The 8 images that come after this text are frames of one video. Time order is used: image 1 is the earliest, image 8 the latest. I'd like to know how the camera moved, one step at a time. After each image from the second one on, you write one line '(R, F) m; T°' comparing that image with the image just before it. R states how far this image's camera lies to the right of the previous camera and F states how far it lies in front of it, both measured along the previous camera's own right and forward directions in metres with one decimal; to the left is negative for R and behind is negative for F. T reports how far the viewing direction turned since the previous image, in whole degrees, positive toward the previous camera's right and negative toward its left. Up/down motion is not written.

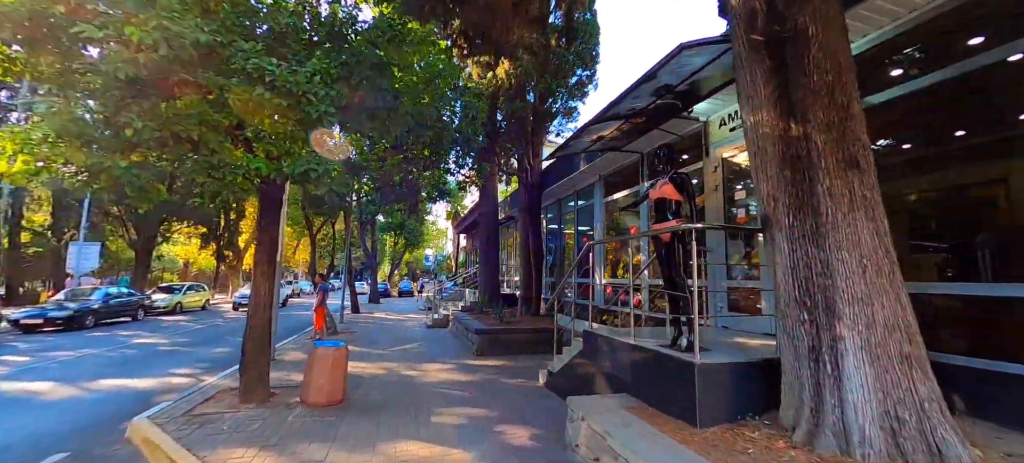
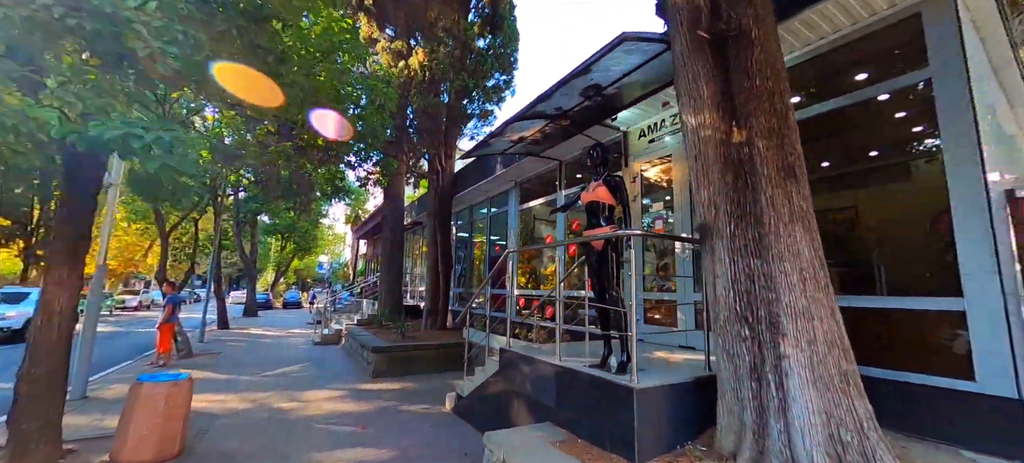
(-0.1, +0.5) m; +12°
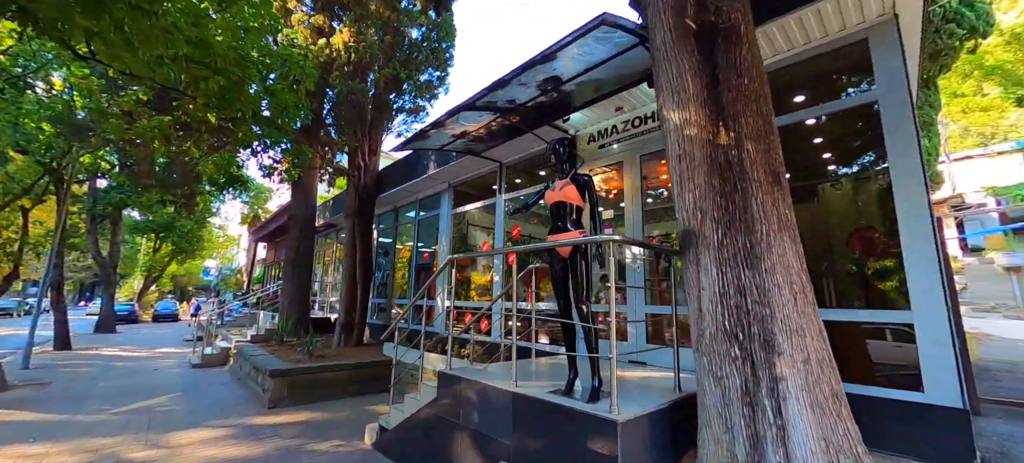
(-0.3, +0.5) m; +11°
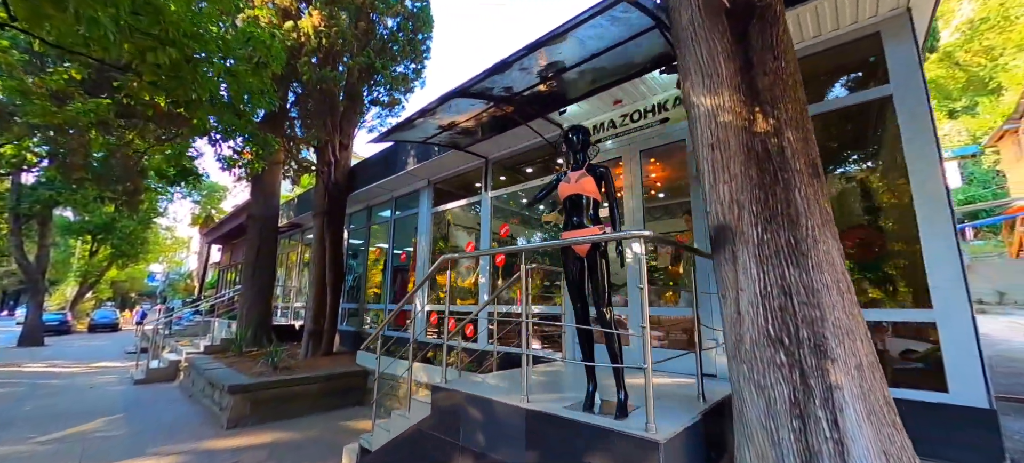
(-0.3, +0.3) m; +5°
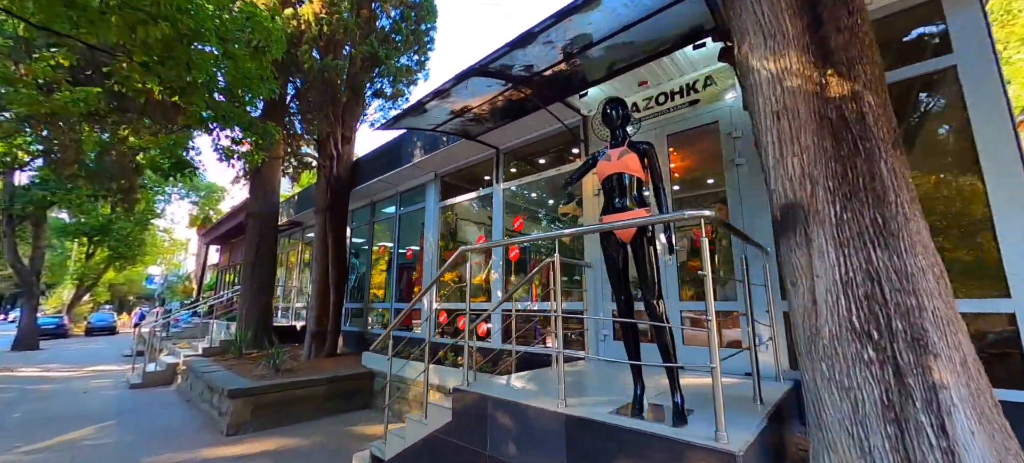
(-0.2, +0.3) m; 0°
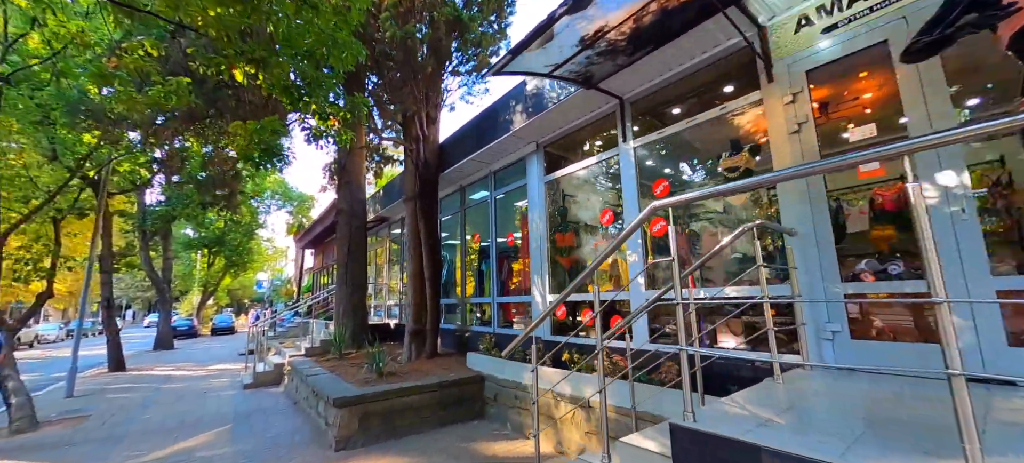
(-0.7, +1.0) m; -9°
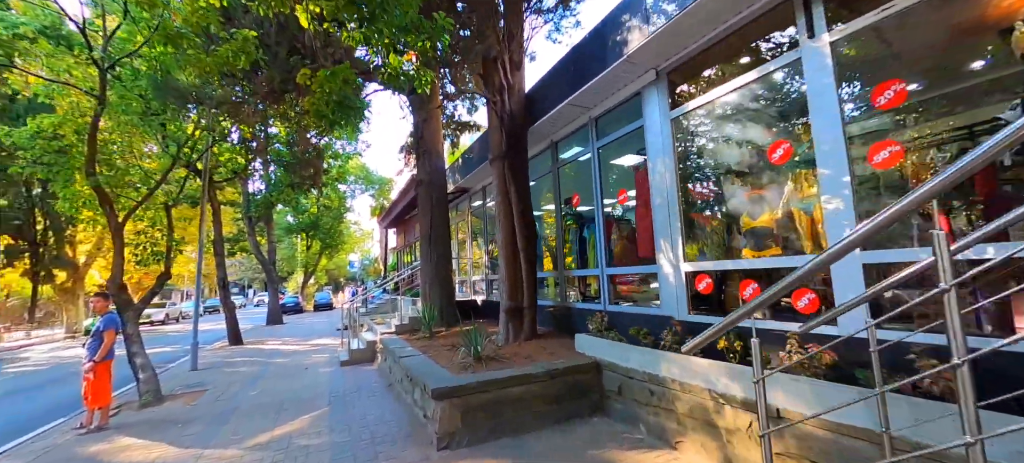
(-0.5, +1.1) m; -10°
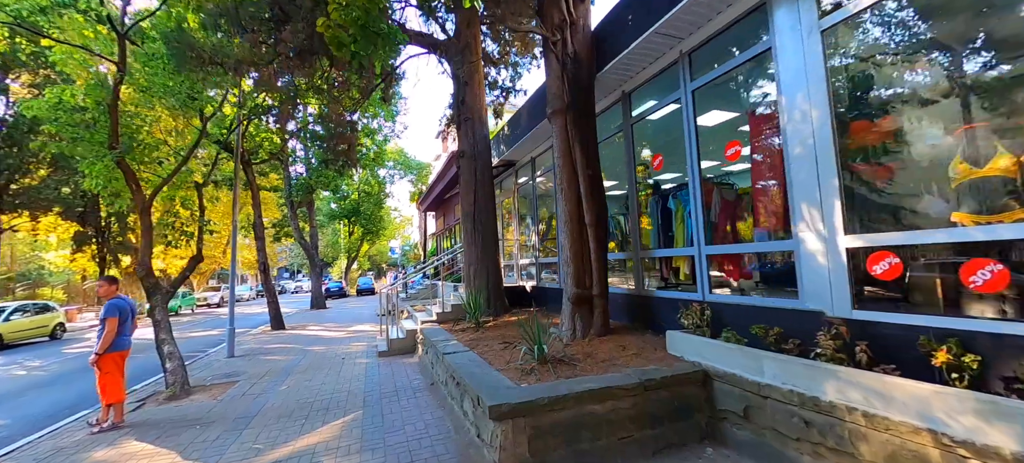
(-0.4, +1.2) m; -5°
